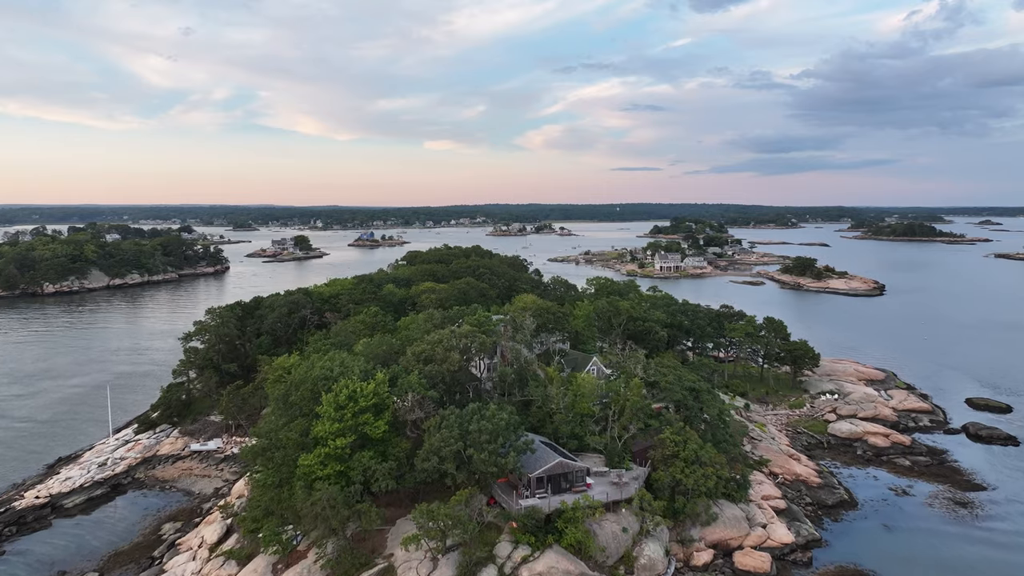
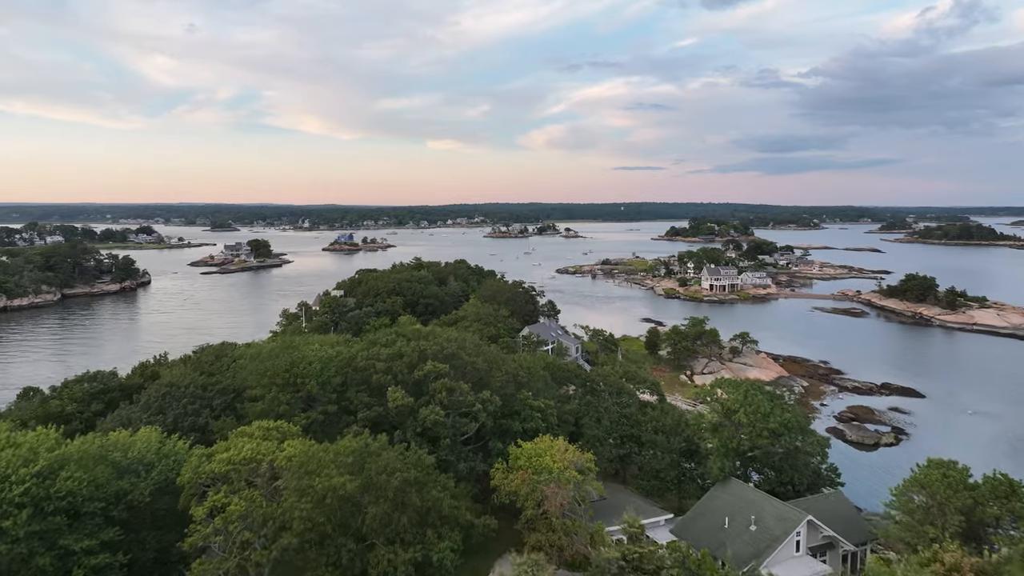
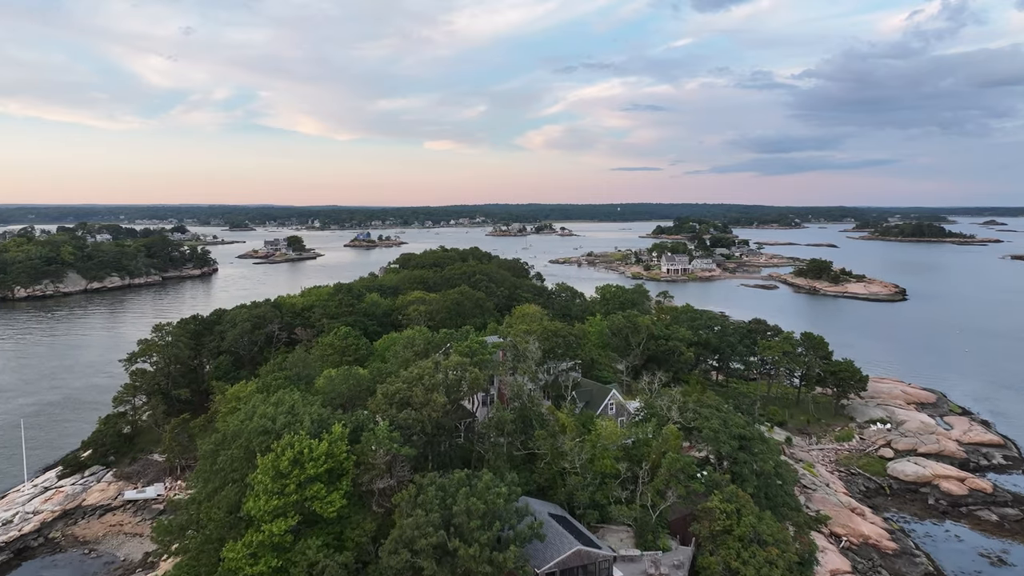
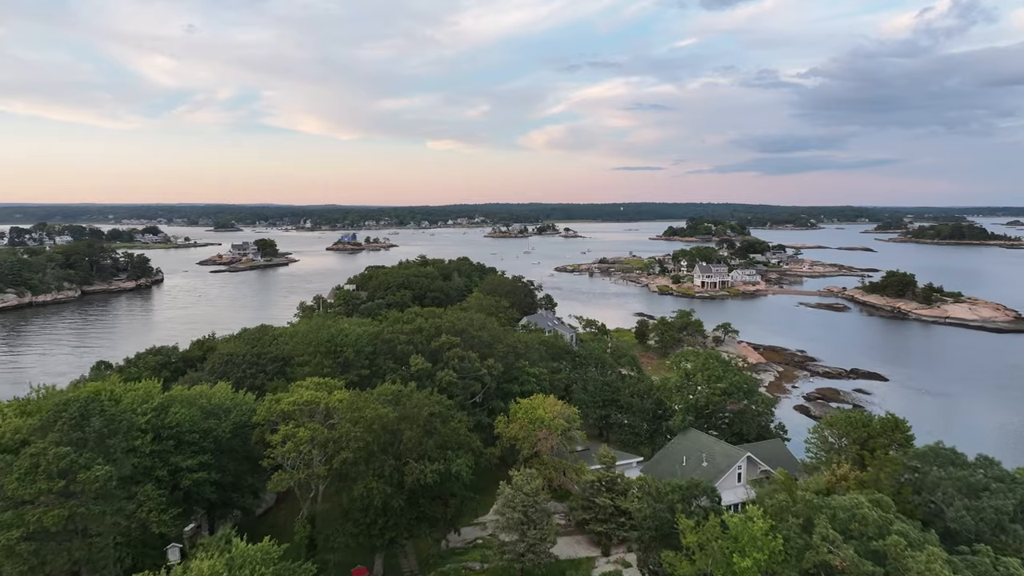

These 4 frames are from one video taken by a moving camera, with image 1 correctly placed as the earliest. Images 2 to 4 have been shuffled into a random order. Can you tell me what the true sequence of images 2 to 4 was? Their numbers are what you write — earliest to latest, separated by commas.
3, 4, 2
